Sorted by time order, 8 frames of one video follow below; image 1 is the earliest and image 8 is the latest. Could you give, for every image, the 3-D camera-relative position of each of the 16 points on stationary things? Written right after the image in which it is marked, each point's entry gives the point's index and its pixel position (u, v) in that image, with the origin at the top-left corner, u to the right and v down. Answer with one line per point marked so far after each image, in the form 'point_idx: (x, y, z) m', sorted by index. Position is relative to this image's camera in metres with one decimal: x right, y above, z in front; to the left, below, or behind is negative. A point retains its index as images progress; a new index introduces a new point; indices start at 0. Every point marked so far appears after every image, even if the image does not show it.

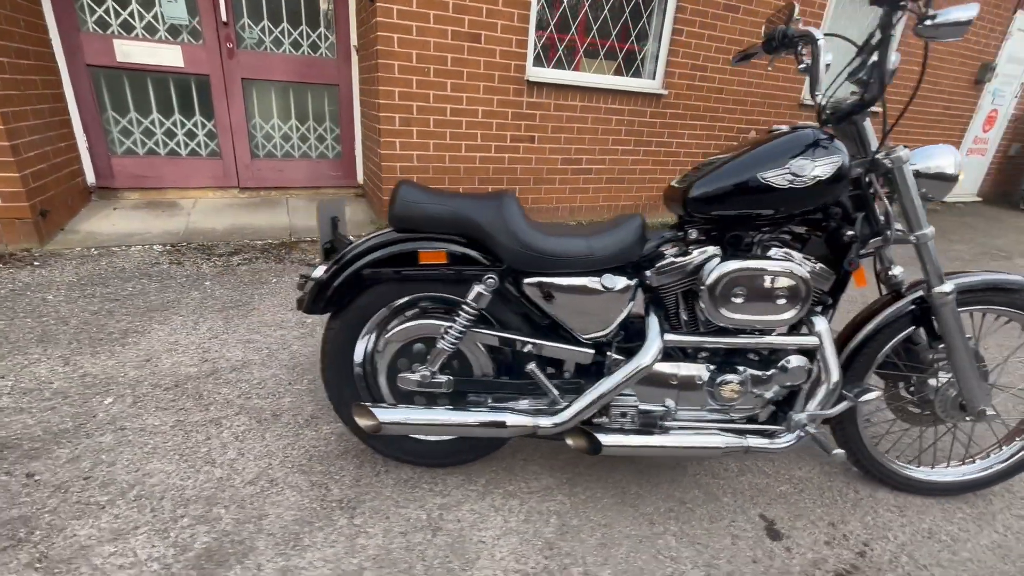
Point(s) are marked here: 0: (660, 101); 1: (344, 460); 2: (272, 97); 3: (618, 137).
0: (+2.0, +2.5, +6.3) m
1: (-0.8, -0.8, +2.3) m
2: (-2.9, +2.3, +5.8) m
3: (+1.4, +2.0, +6.2) m
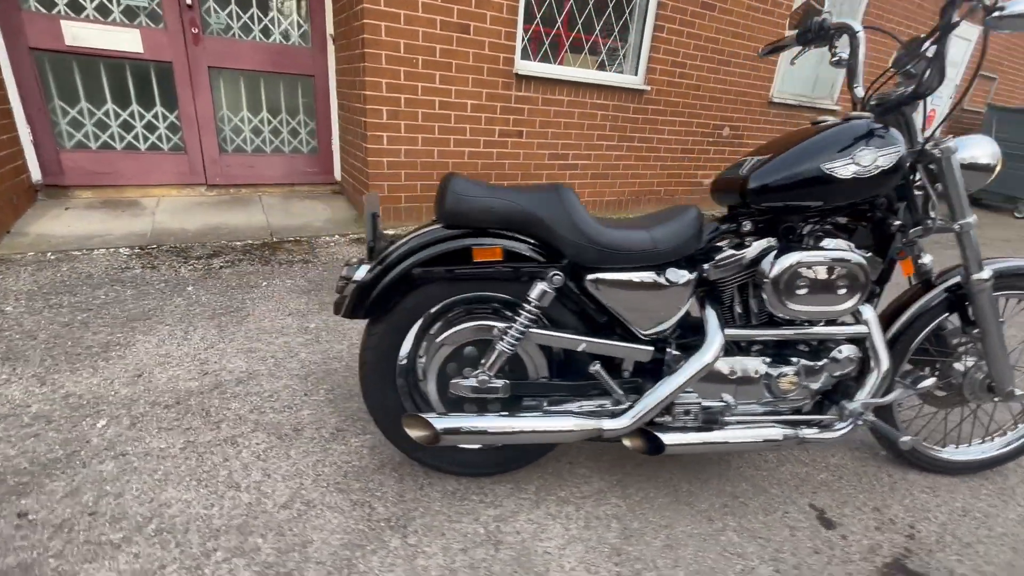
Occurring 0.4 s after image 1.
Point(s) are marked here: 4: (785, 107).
0: (+1.8, +2.6, +6.4) m
1: (-0.6, -0.8, +2.1) m
2: (-3.1, +2.3, +5.4) m
3: (+1.2, +2.1, +6.2) m
4: (+4.6, +3.1, +8.0) m
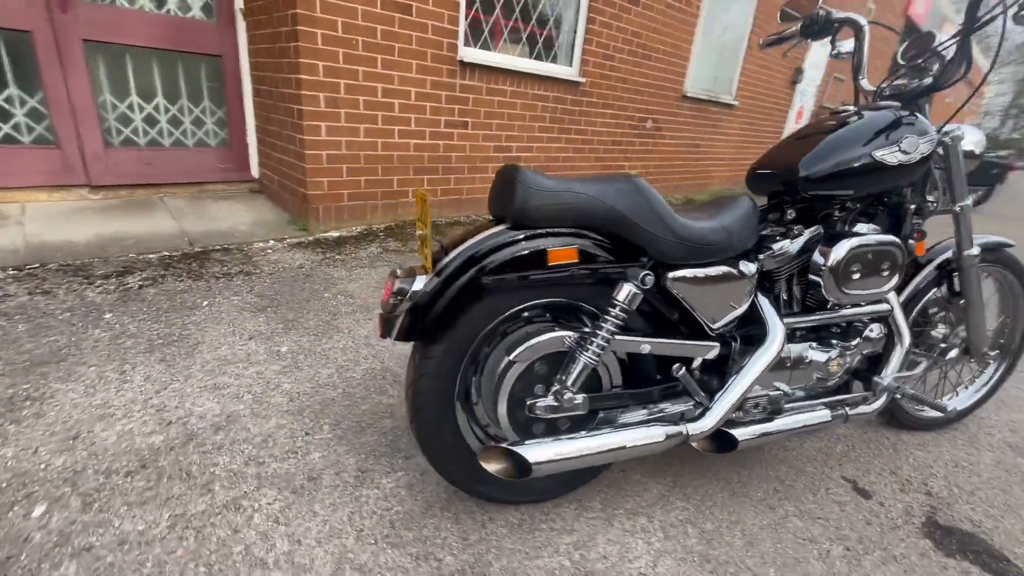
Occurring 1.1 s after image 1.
0: (+0.9, +2.7, +6.4) m
1: (-0.3, -0.9, +1.8) m
2: (-3.6, +2.1, +4.5) m
3: (+0.4, +2.1, +6.2) m
4: (+3.3, +3.4, +8.5) m
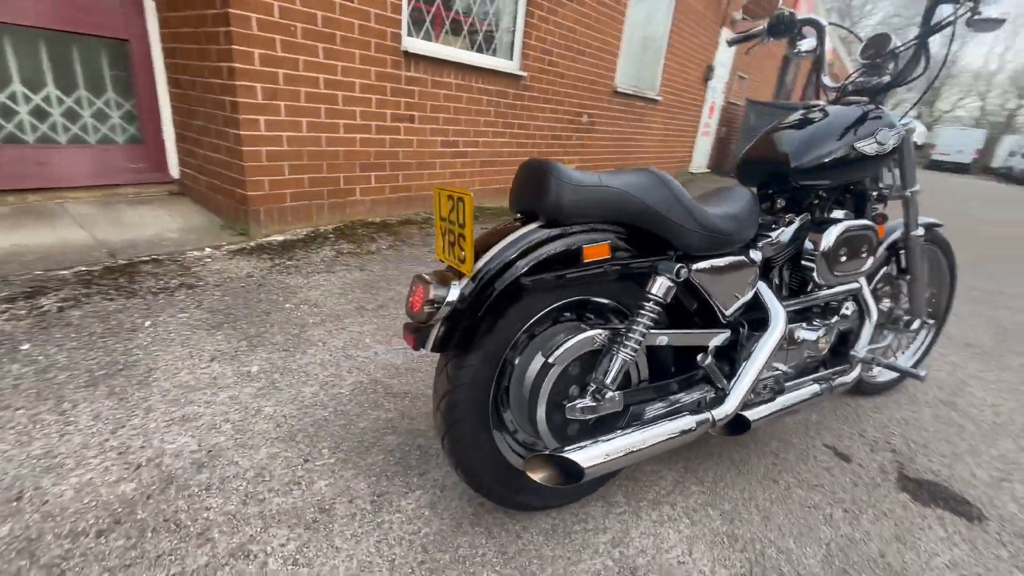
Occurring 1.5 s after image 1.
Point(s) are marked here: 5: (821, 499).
0: (+0.1, +2.8, +6.4) m
1: (-0.2, -0.9, +1.7) m
2: (-4.0, +1.9, +3.8) m
3: (-0.3, +2.2, +6.1) m
4: (+2.1, +3.6, +8.9) m
5: (+1.4, -1.0, +2.2) m
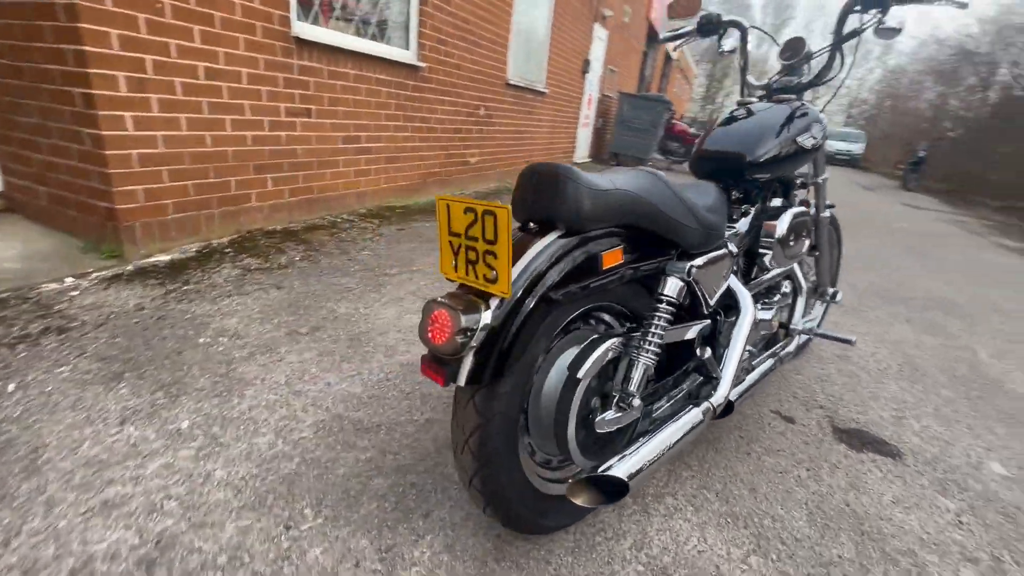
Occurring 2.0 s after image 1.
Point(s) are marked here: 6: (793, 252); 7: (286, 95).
0: (-1.2, +2.8, +6.1) m
1: (-0.1, -1.0, +1.6) m
2: (-4.5, +1.5, +2.6) m
3: (-1.5, +2.1, +5.7) m
4: (+0.1, +3.8, +8.9) m
5: (+1.4, -0.9, +2.4) m
6: (+1.4, +0.2, +2.4) m
7: (-2.1, +1.8, +4.3) m
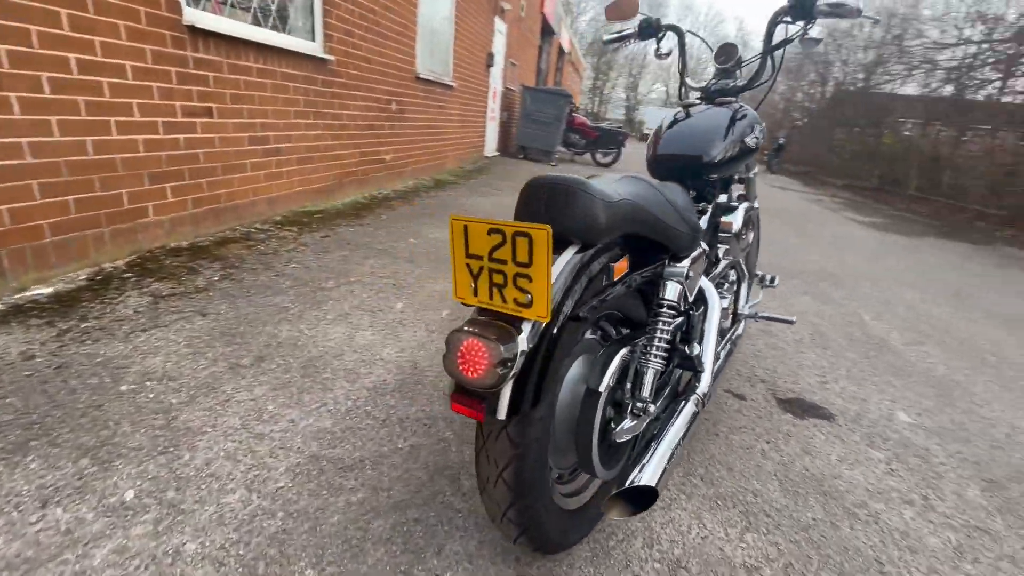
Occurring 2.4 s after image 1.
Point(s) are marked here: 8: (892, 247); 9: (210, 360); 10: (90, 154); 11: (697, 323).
0: (-2.2, +2.6, +5.7) m
1: (0.0, -1.0, +1.6) m
2: (-4.7, +1.1, +1.6) m
3: (-2.4, +2.0, +5.2) m
4: (-1.6, +3.8, +8.7) m
5: (+1.3, -0.8, +2.6) m
6: (+1.2, +0.2, +2.6) m
7: (-2.7, +1.6, +3.8) m
8: (+6.8, +0.8, +8.6) m
9: (-1.6, -0.4, +2.5) m
10: (-2.8, +0.9, +3.2) m
11: (+0.9, -0.2, +2.2) m
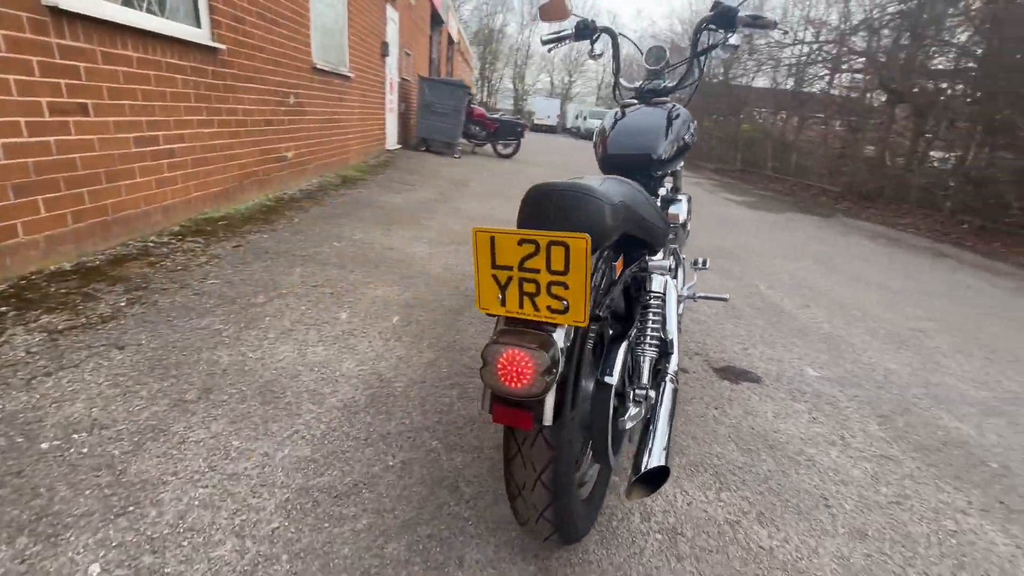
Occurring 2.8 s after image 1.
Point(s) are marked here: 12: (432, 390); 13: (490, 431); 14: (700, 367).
0: (-3.2, +2.5, +5.1) m
1: (+0.1, -1.0, +1.6) m
2: (-4.6, +0.7, +0.7) m
3: (-3.2, +1.8, +4.7) m
4: (-3.2, +3.7, +8.1) m
5: (+1.1, -0.7, +2.9) m
6: (+1.0, +0.3, +2.8) m
7: (-3.1, +1.4, +3.2) m
8: (+5.2, +1.4, +9.8) m
9: (-1.7, -0.5, +2.2) m
10: (-3.2, +0.7, +2.6) m
11: (+0.7, -0.1, +2.4) m
12: (-0.4, -0.6, +2.6) m
13: (-0.1, -0.7, +2.4) m
14: (+1.3, -0.6, +3.4) m
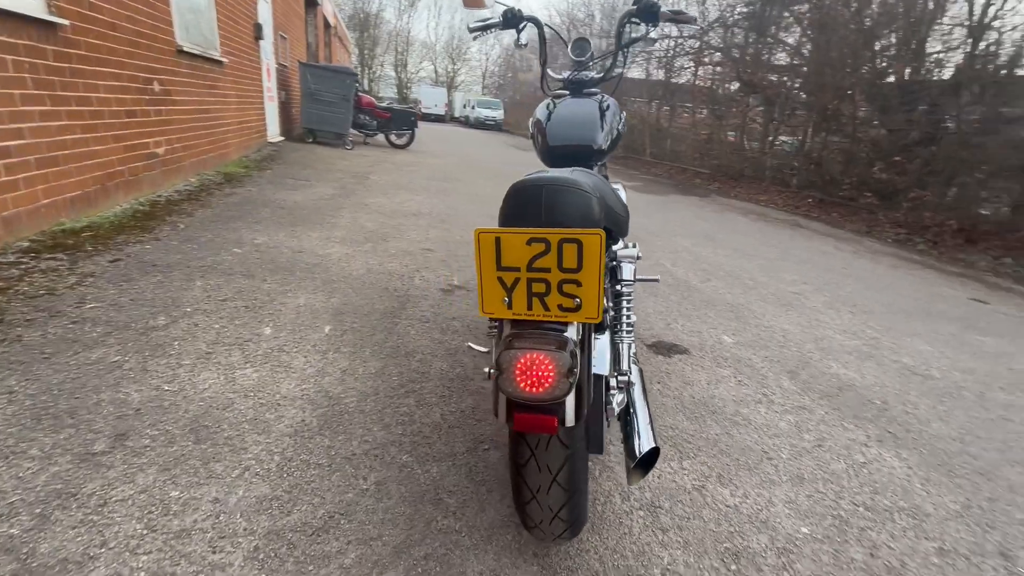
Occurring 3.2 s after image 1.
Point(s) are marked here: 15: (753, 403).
0: (-4.0, +2.3, +4.2) m
1: (+0.2, -1.0, +1.6) m
2: (-4.4, +0.3, -0.3) m
3: (-3.9, +1.6, +3.8) m
4: (-4.8, +3.5, +7.1) m
5: (+0.9, -0.6, +3.0) m
6: (+0.7, +0.4, +2.9) m
7: (-3.5, +1.1, +2.4) m
8: (+3.2, +1.9, +10.6) m
9: (-1.8, -0.6, +1.8) m
10: (-3.4, +0.4, +1.8) m
11: (+0.5, 0.0, +2.5) m
12: (-0.7, -0.6, +2.5) m
13: (-0.3, -0.7, +2.3) m
14: (+0.9, -0.4, +3.6) m
15: (+1.5, -0.7, +3.0) m
